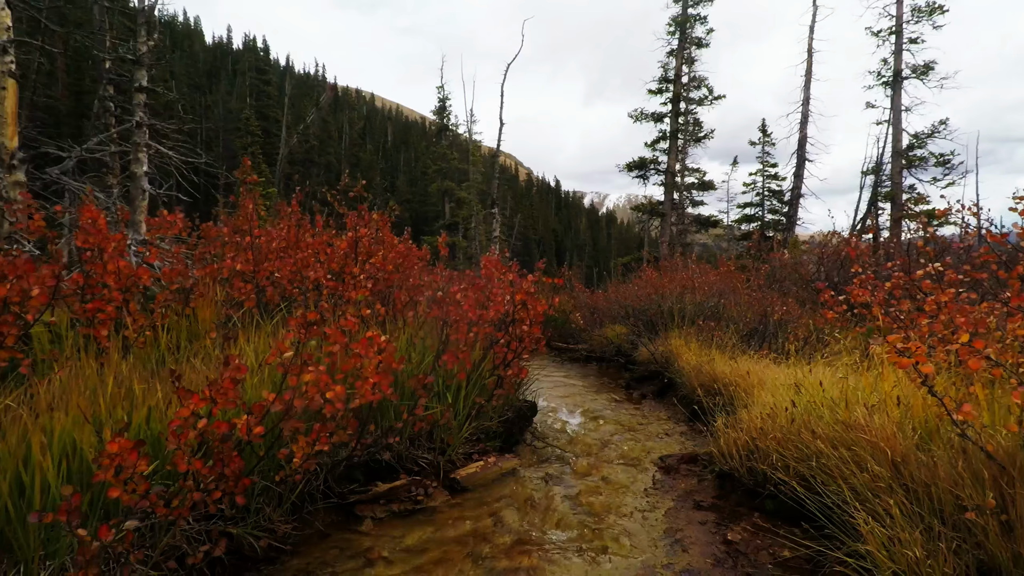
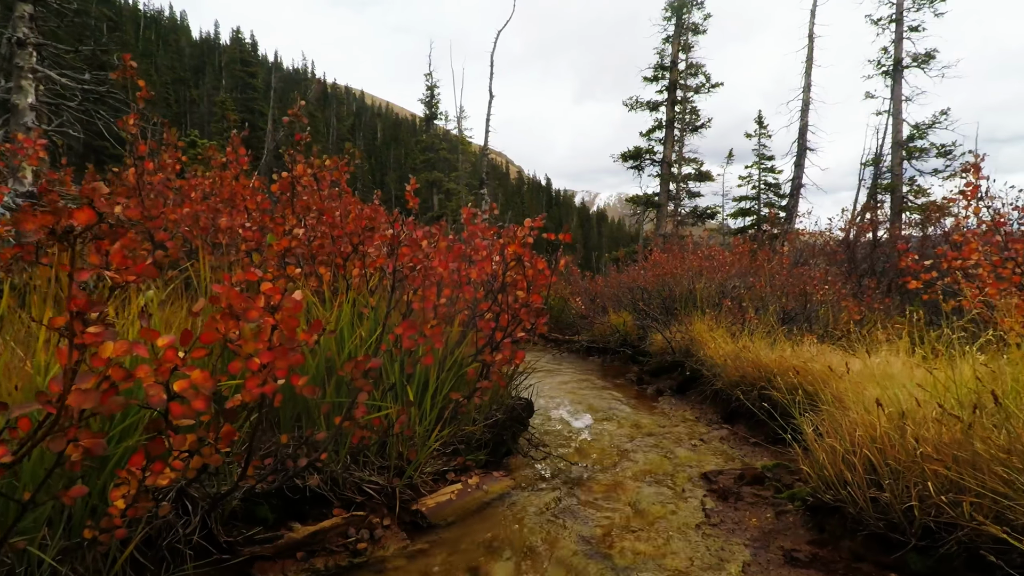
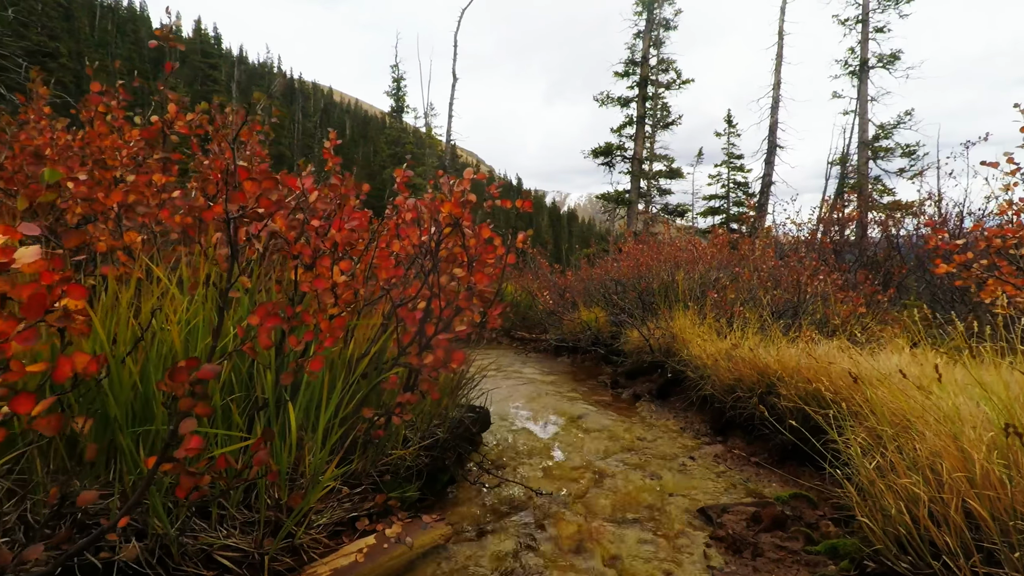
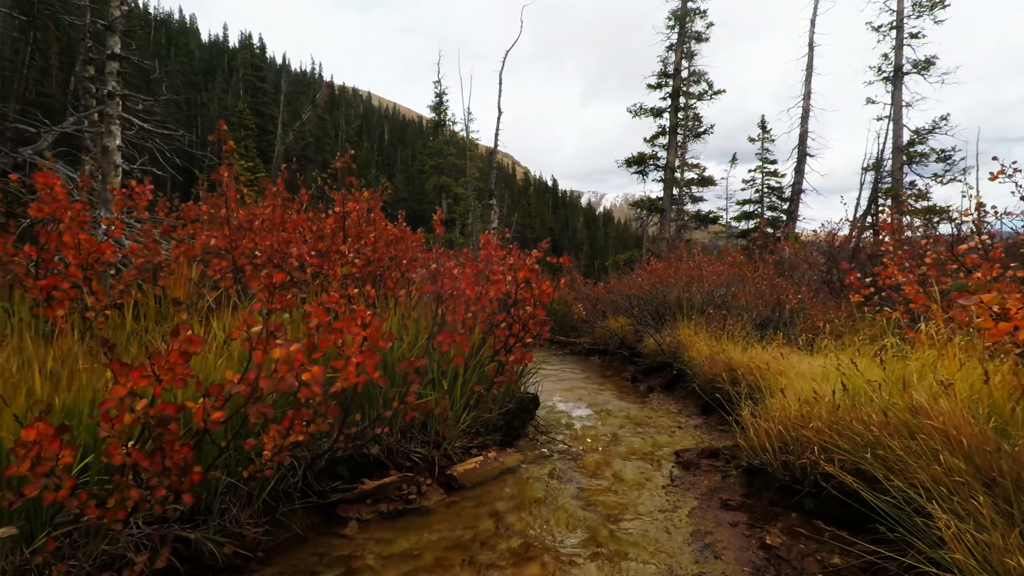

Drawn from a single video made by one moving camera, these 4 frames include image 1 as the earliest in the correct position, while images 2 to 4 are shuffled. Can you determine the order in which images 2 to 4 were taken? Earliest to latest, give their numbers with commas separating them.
4, 2, 3
